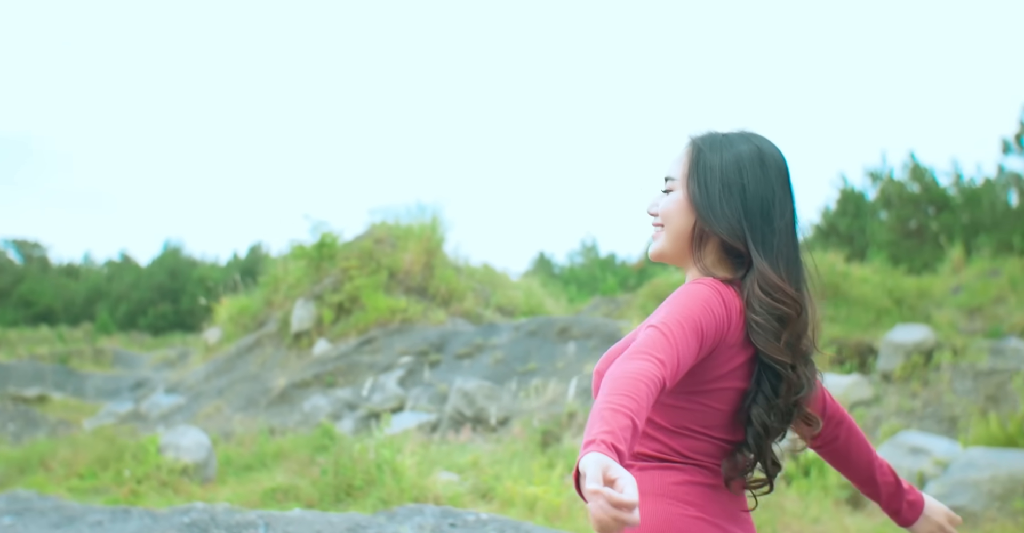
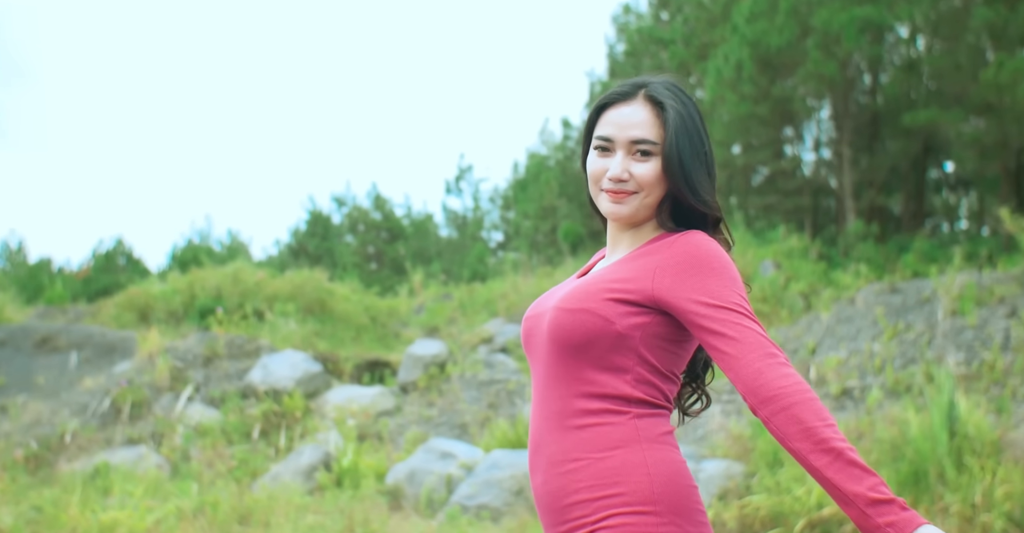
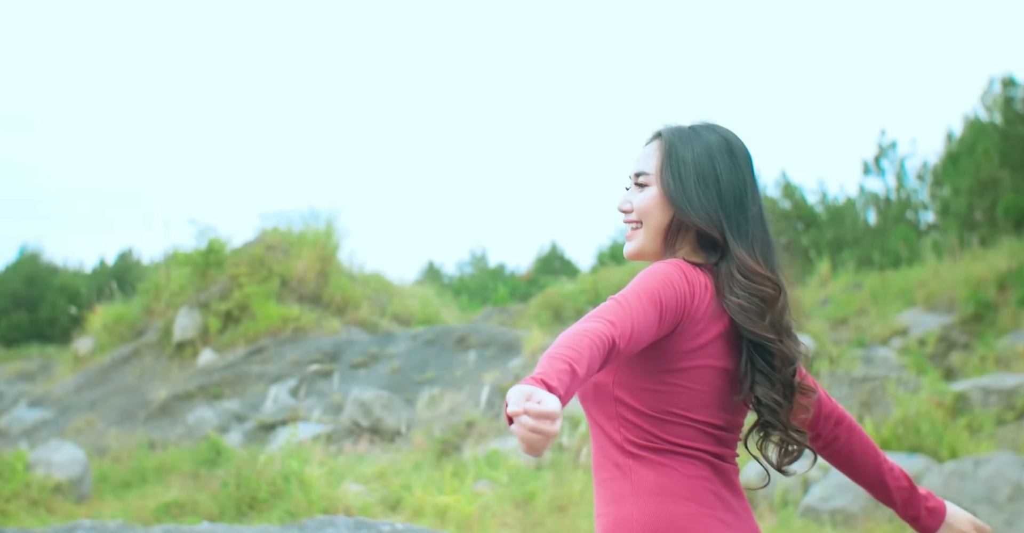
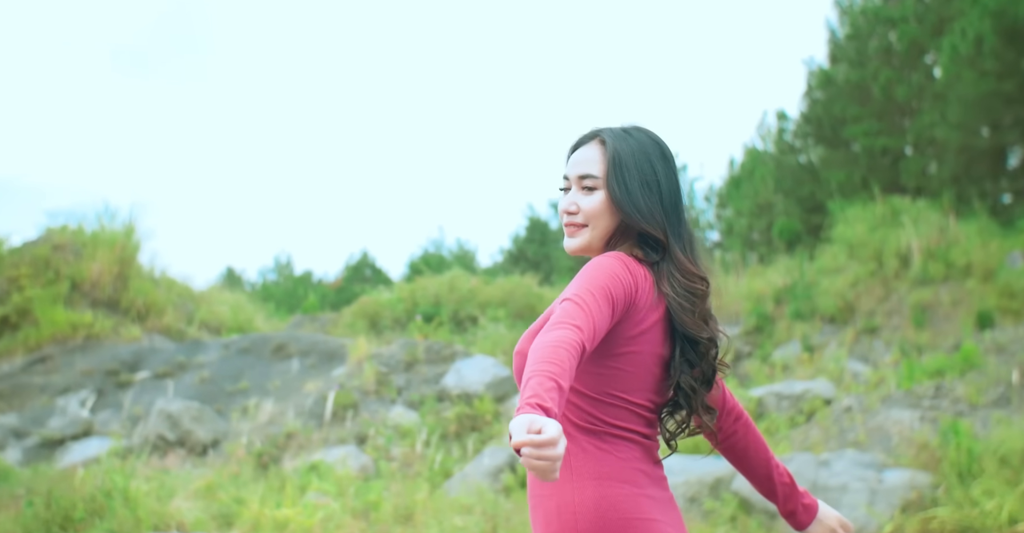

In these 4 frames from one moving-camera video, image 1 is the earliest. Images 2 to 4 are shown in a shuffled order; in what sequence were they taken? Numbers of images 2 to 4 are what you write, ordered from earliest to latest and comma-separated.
3, 4, 2
